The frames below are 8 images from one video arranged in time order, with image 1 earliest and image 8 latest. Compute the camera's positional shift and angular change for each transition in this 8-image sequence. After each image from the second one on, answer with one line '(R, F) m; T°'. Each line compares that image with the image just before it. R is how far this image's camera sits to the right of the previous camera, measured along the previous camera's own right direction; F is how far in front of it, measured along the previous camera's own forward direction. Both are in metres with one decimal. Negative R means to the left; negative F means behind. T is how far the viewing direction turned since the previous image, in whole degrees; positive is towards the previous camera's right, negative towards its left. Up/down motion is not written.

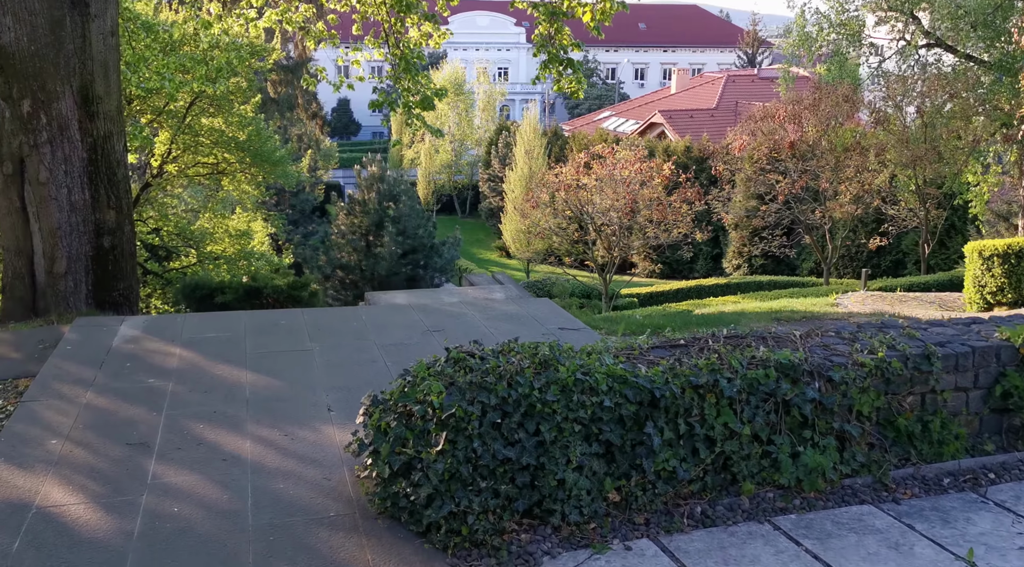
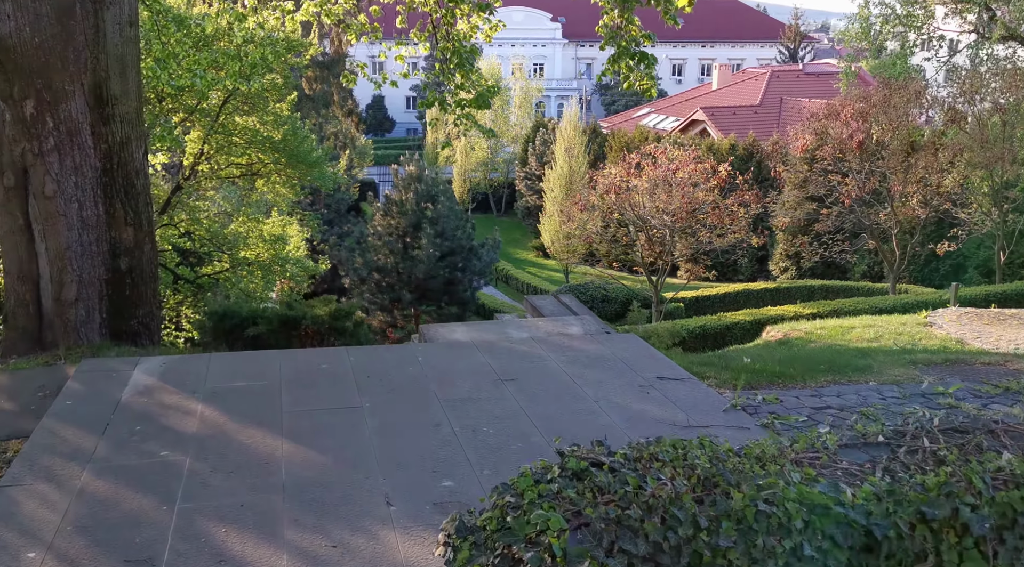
(-0.3, +0.8) m; -2°
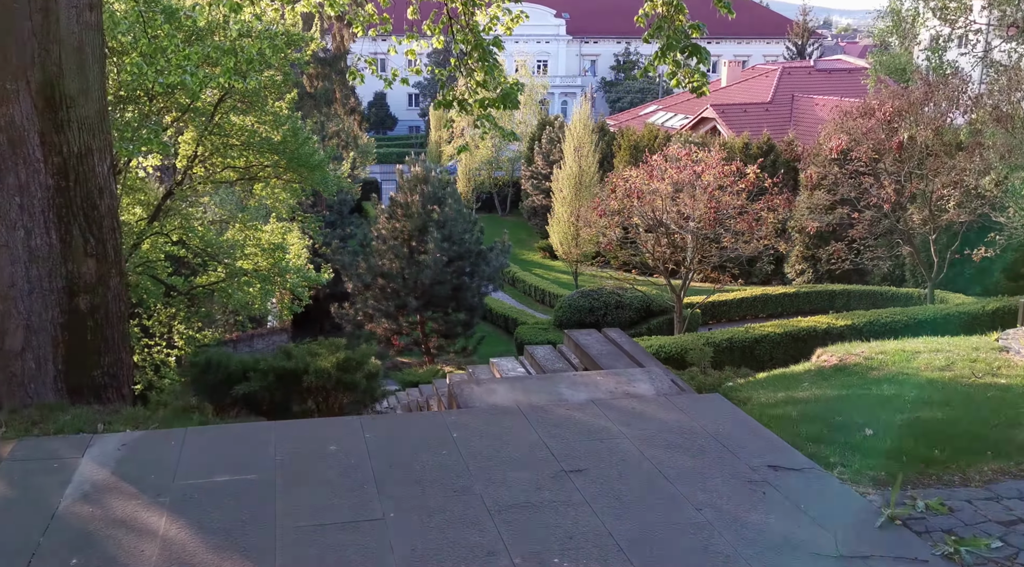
(-0.2, +0.9) m; 0°
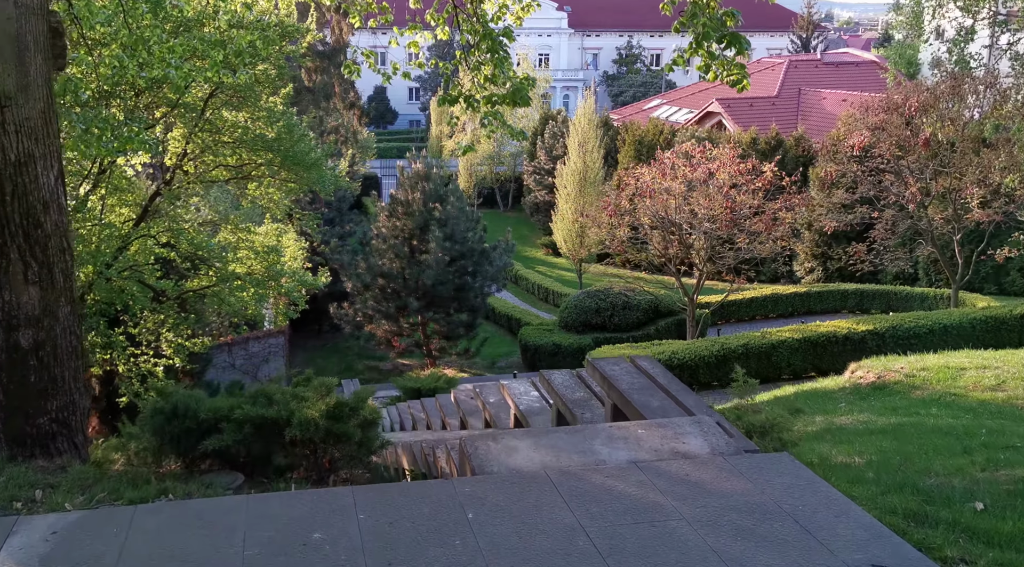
(-0.1, +0.6) m; 0°
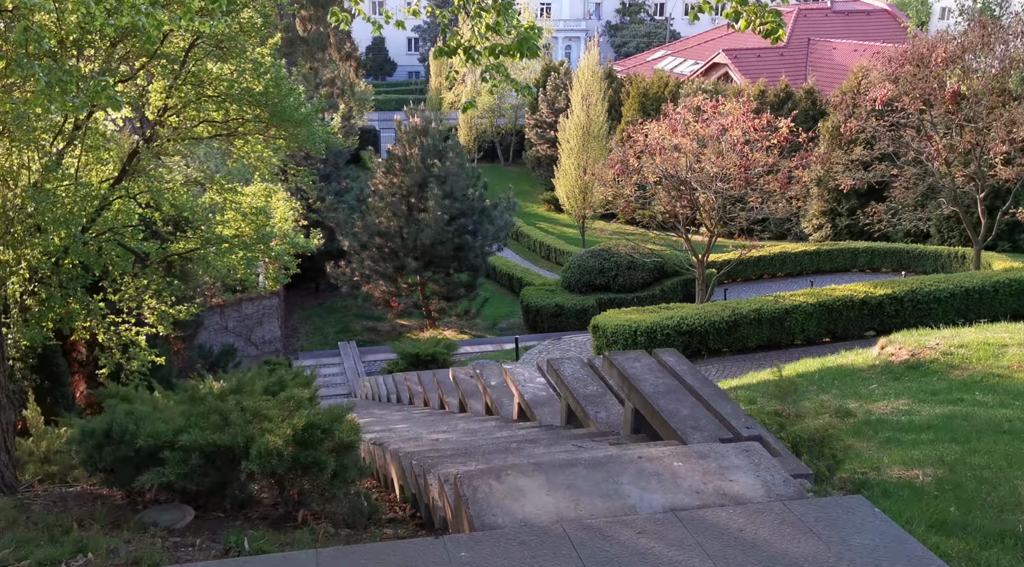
(0.0, +0.6) m; 0°
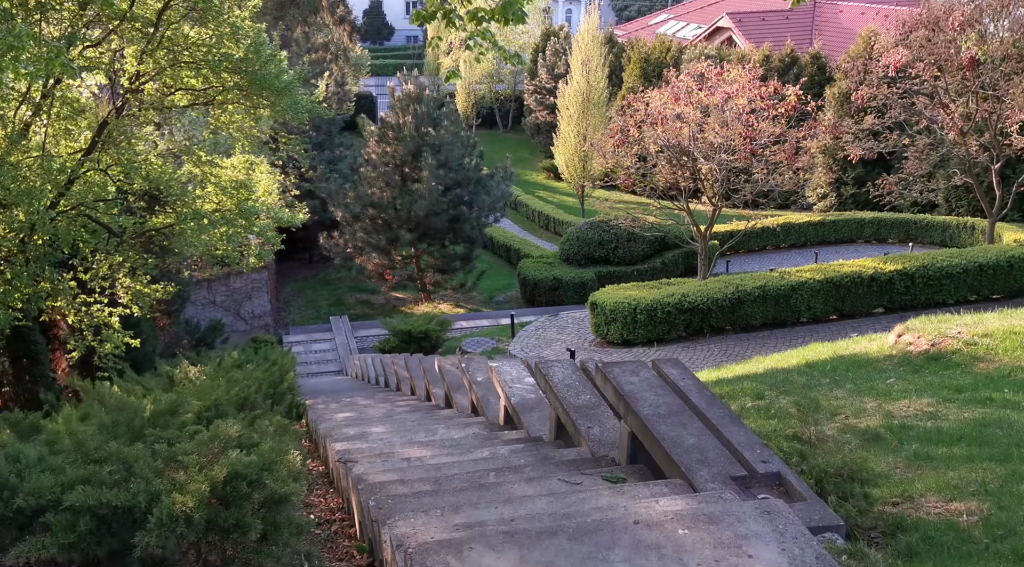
(+0.1, +0.5) m; 0°
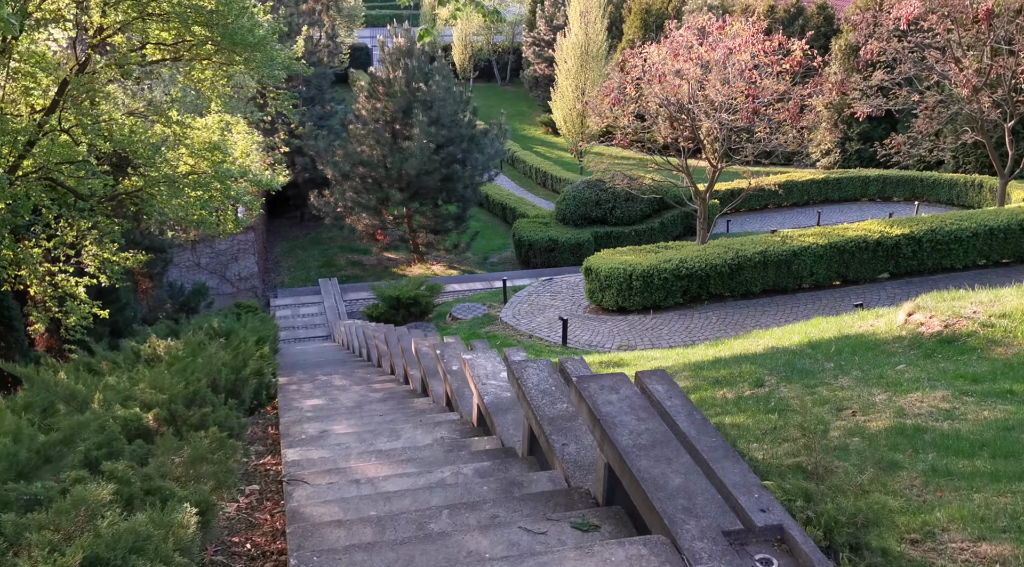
(+0.1, +0.5) m; 0°
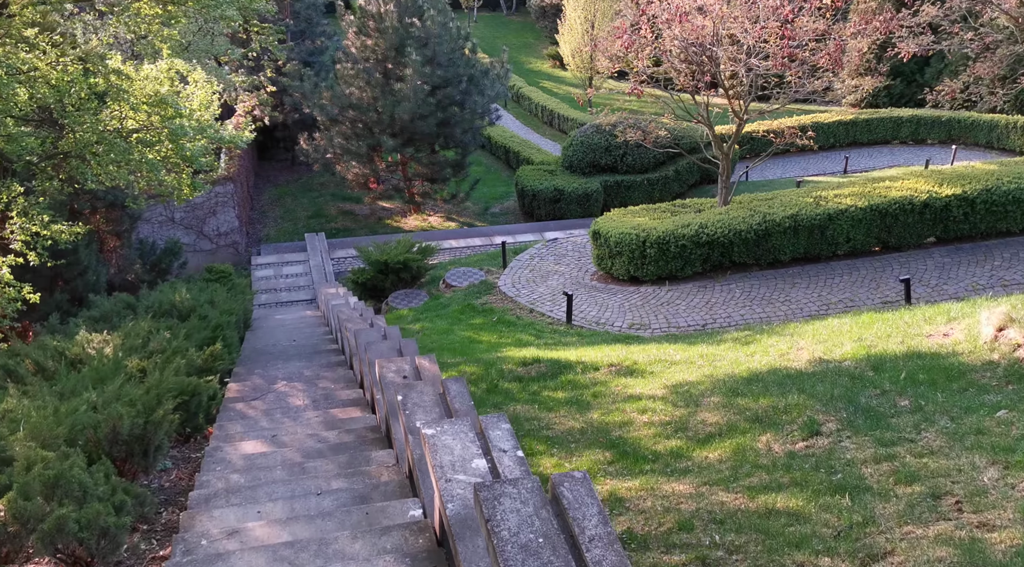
(+0.1, +1.3) m; -1°
